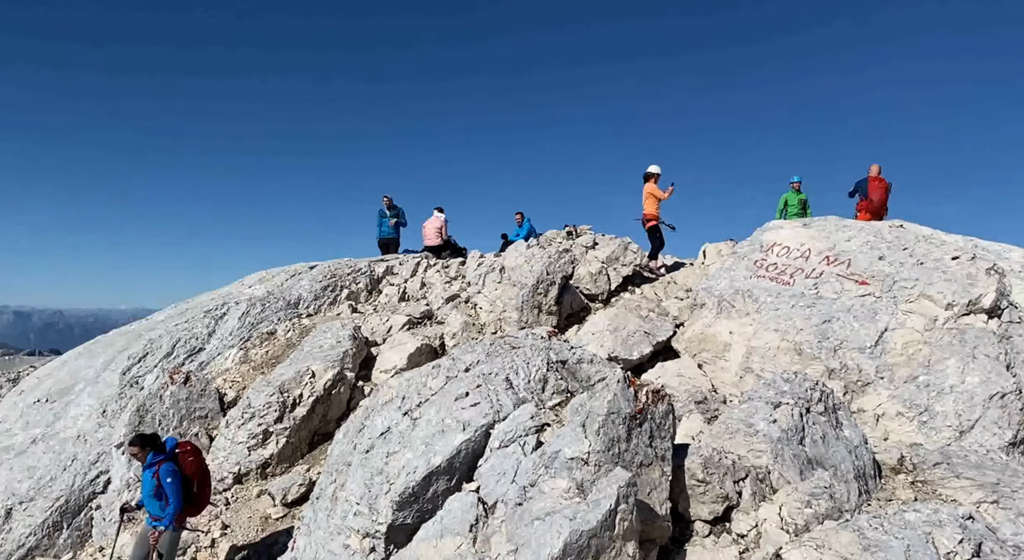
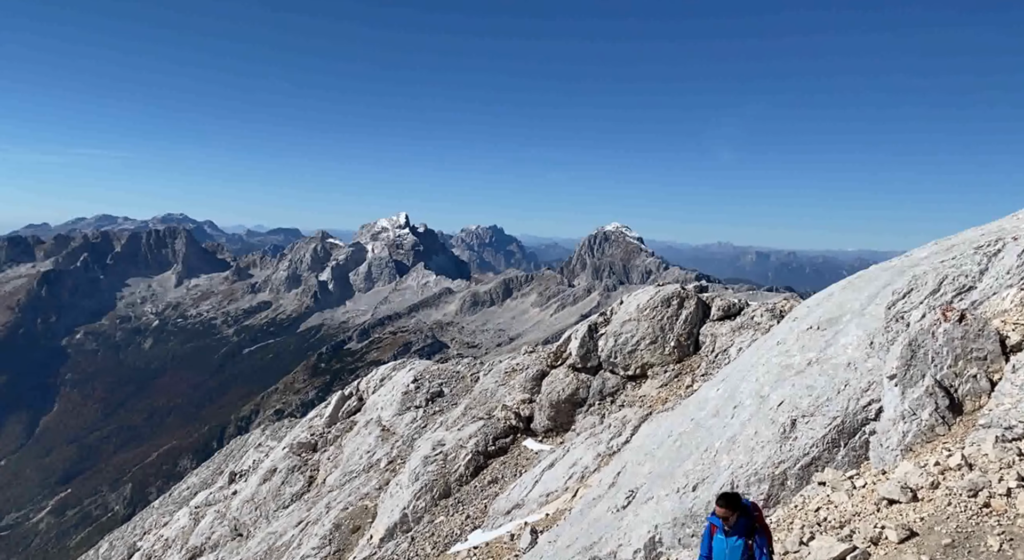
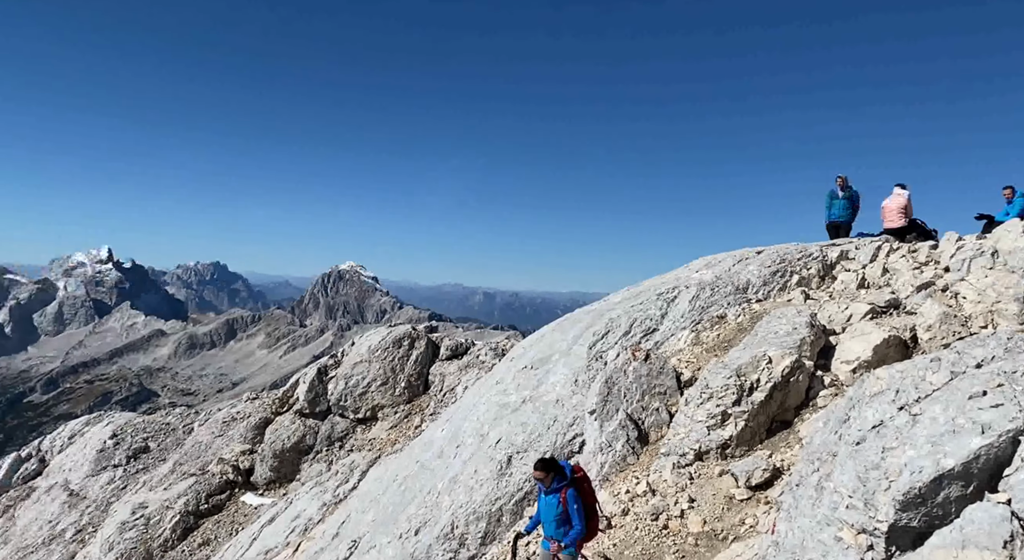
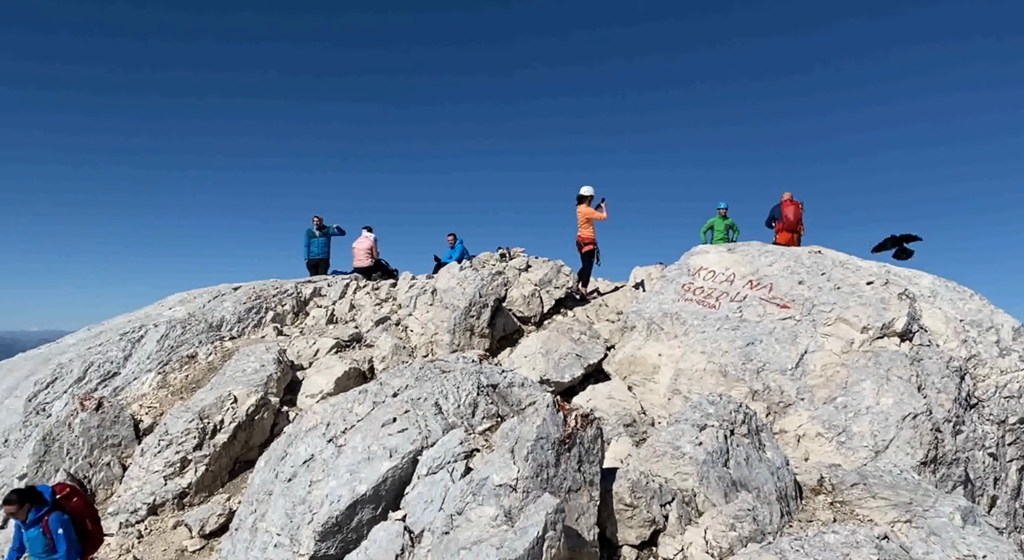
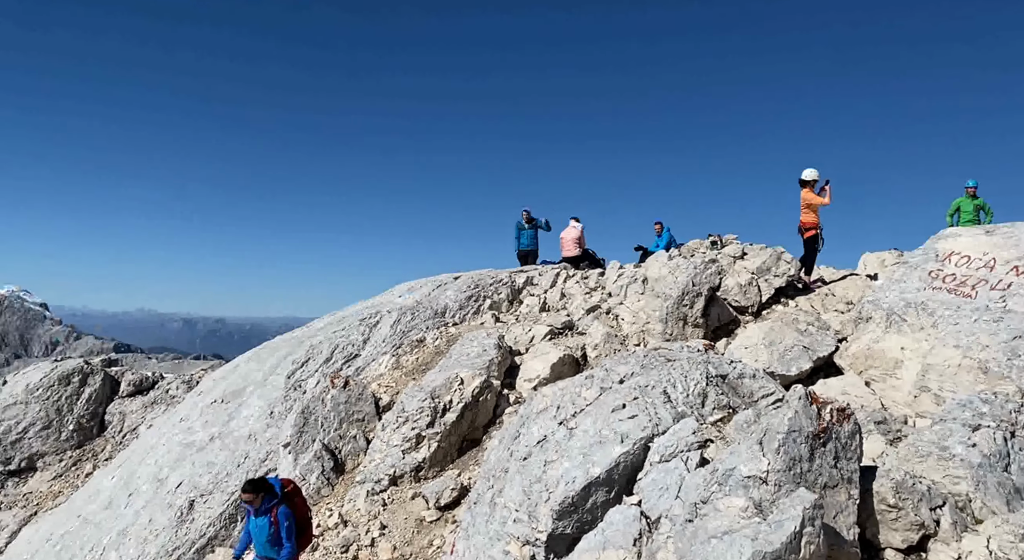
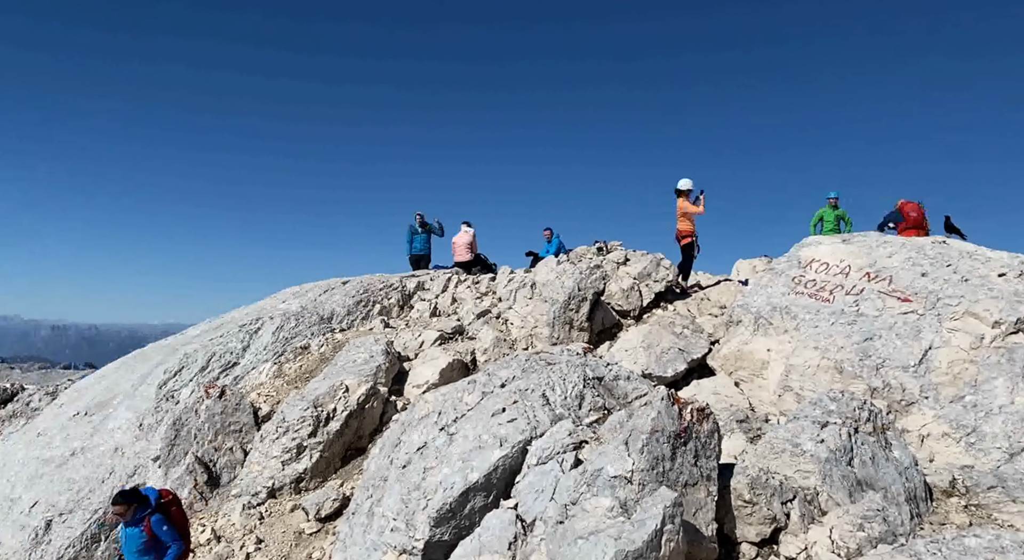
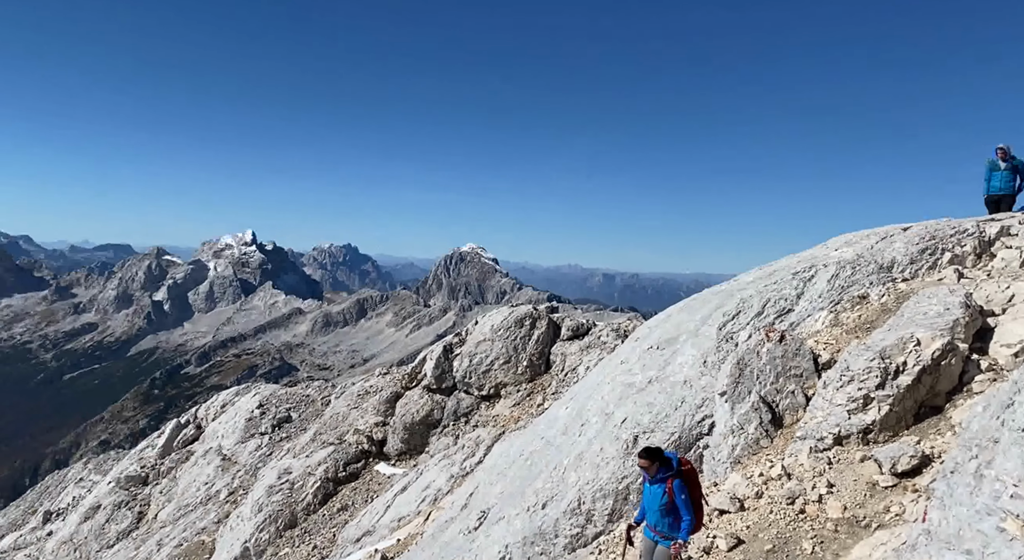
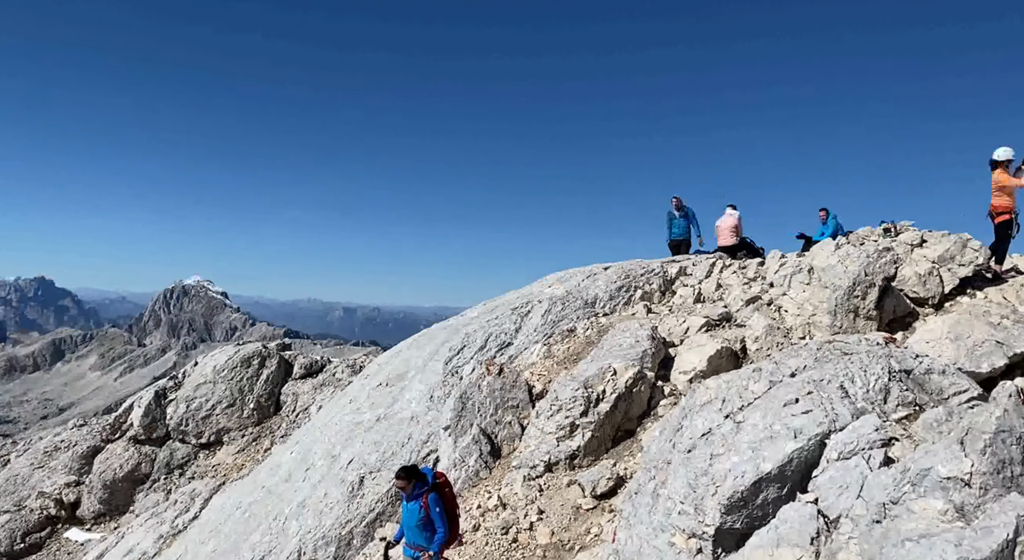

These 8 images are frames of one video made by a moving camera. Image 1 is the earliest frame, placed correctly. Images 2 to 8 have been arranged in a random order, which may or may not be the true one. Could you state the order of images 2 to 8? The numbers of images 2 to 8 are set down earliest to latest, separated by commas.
4, 6, 5, 8, 3, 7, 2
